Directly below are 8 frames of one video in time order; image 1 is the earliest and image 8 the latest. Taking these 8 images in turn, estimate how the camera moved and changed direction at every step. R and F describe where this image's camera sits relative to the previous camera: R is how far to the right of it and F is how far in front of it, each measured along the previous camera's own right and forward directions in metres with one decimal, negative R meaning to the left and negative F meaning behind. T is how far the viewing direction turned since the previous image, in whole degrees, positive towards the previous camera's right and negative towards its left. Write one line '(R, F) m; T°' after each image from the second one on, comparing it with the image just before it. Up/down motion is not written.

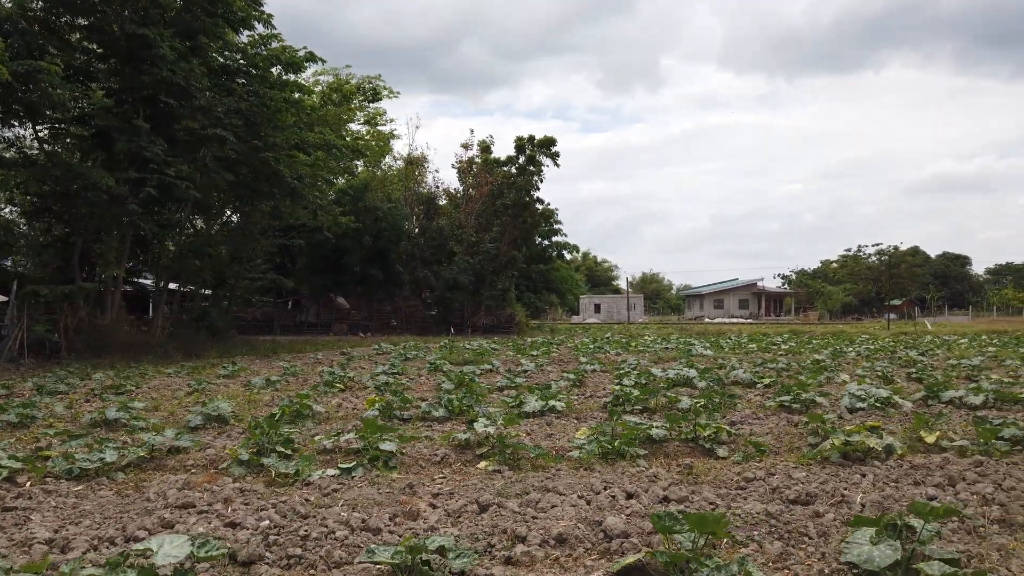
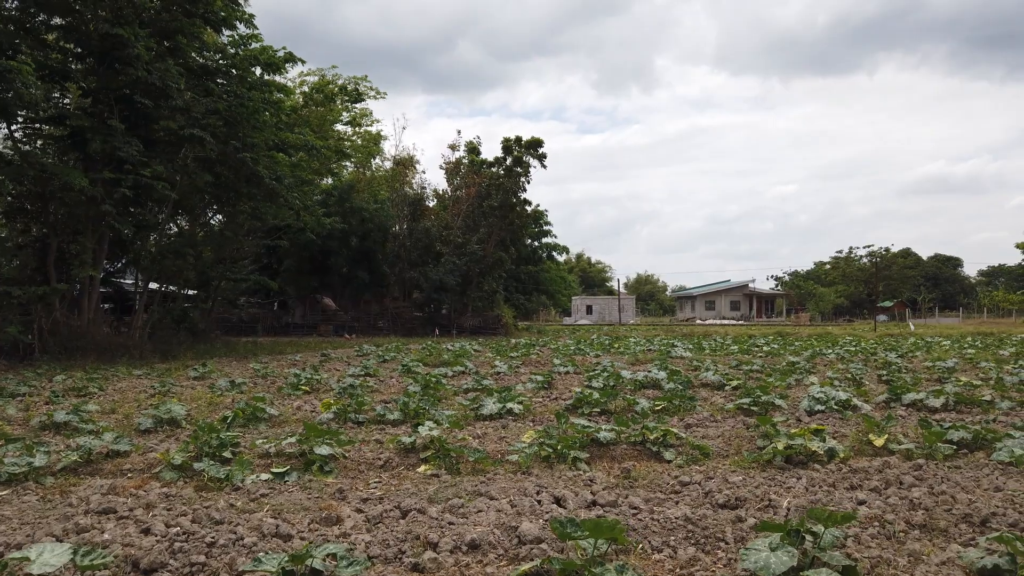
(+0.4, 0.0) m; 0°
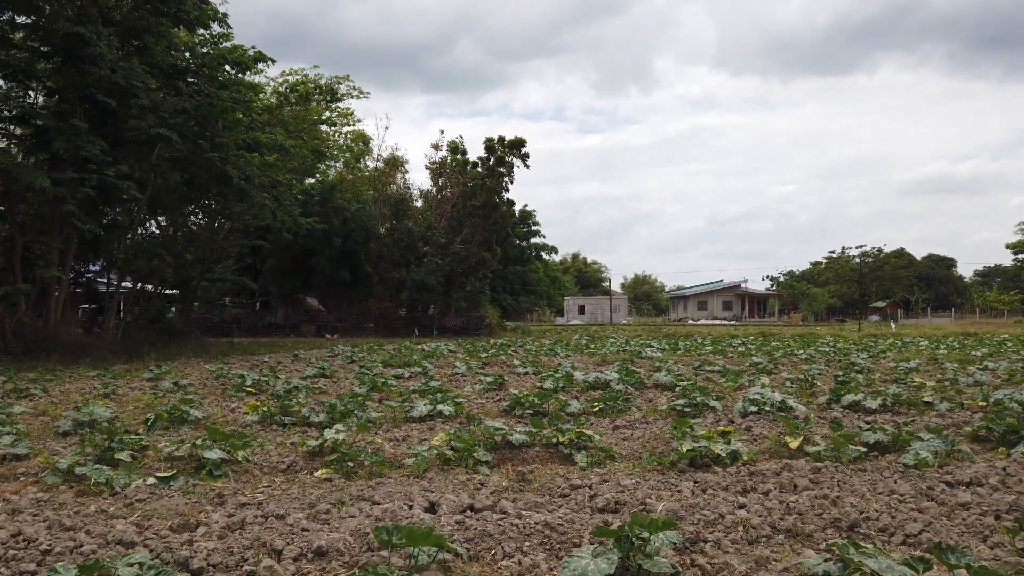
(+0.7, +0.1) m; 0°
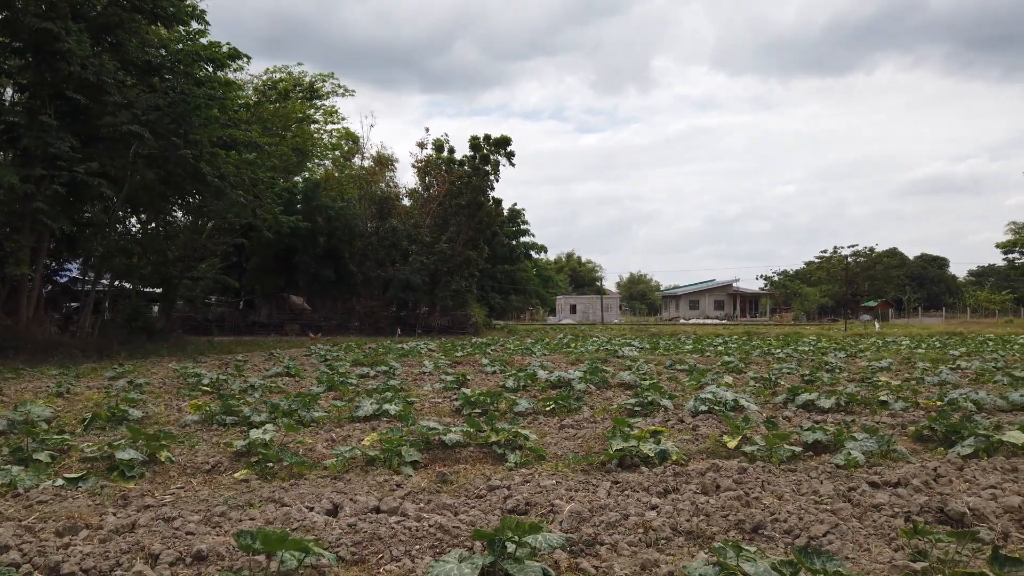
(+0.5, +0.1) m; 0°
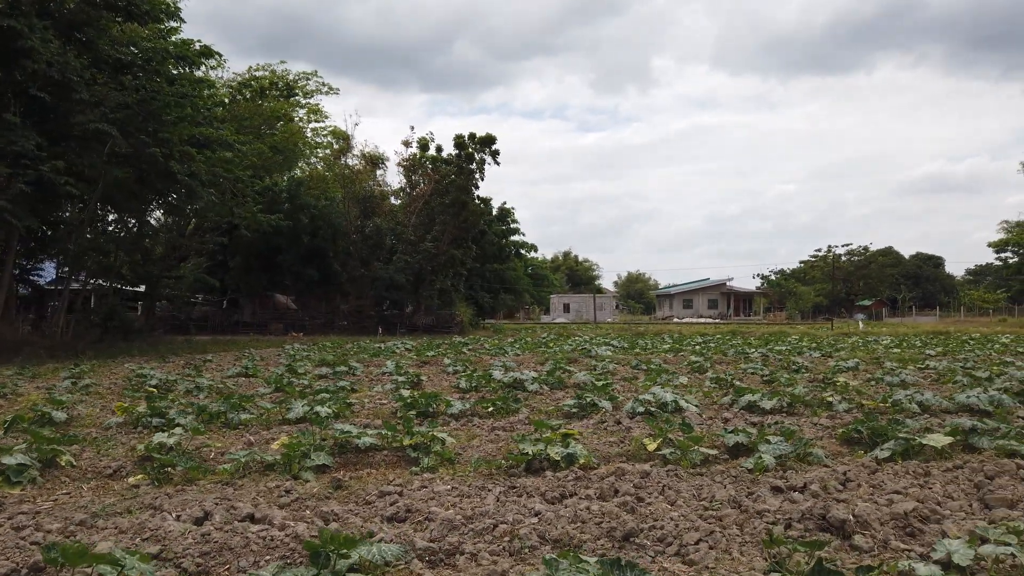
(+0.6, +0.1) m; 0°
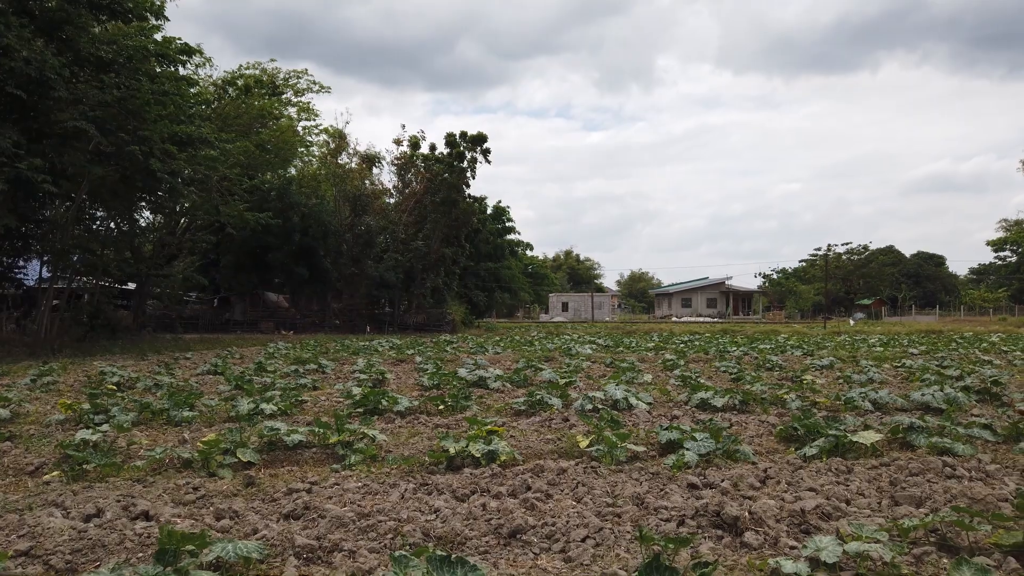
(+0.5, 0.0) m; 0°
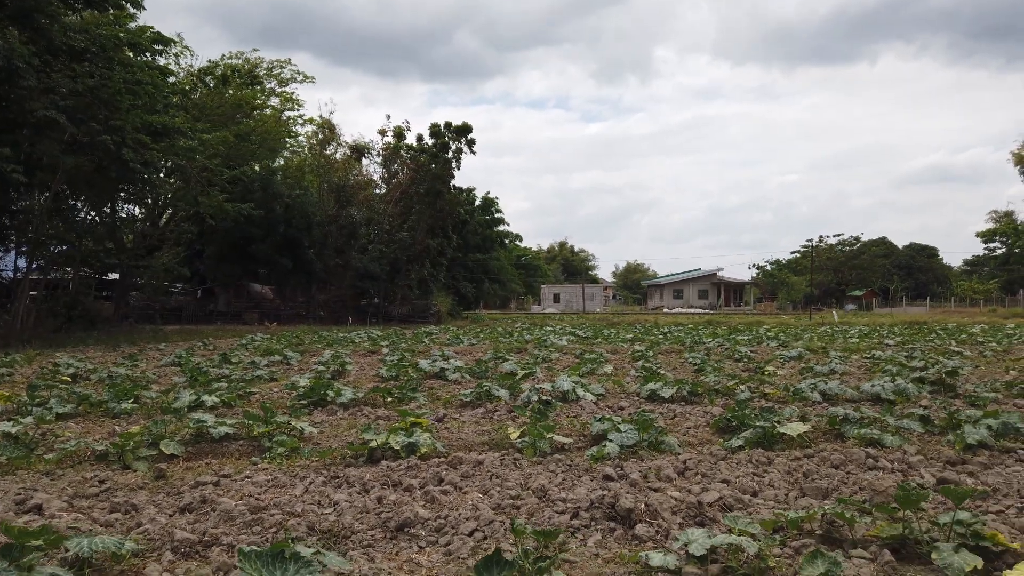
(+0.5, 0.0) m; 0°
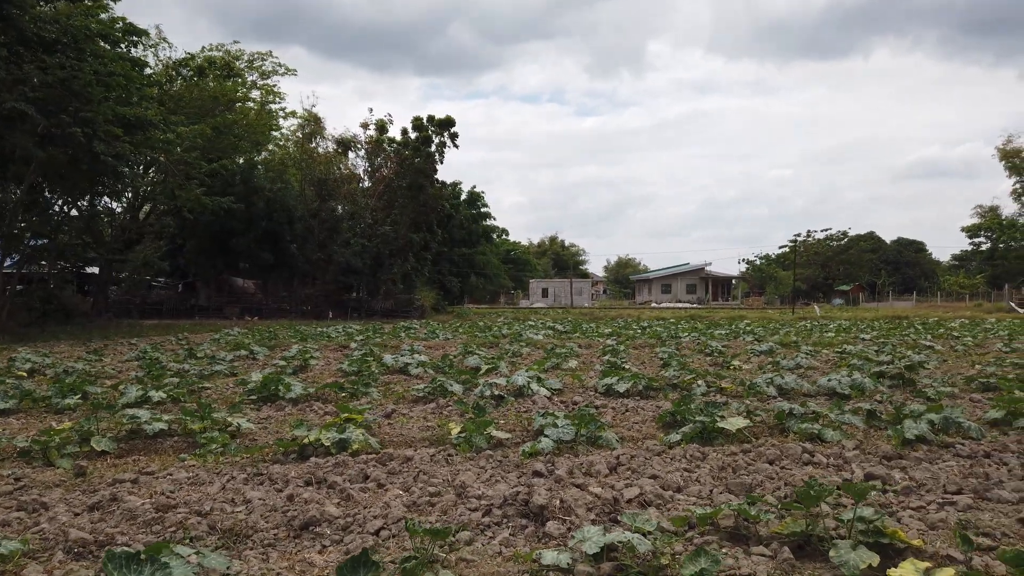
(+0.4, +0.1) m; +1°
